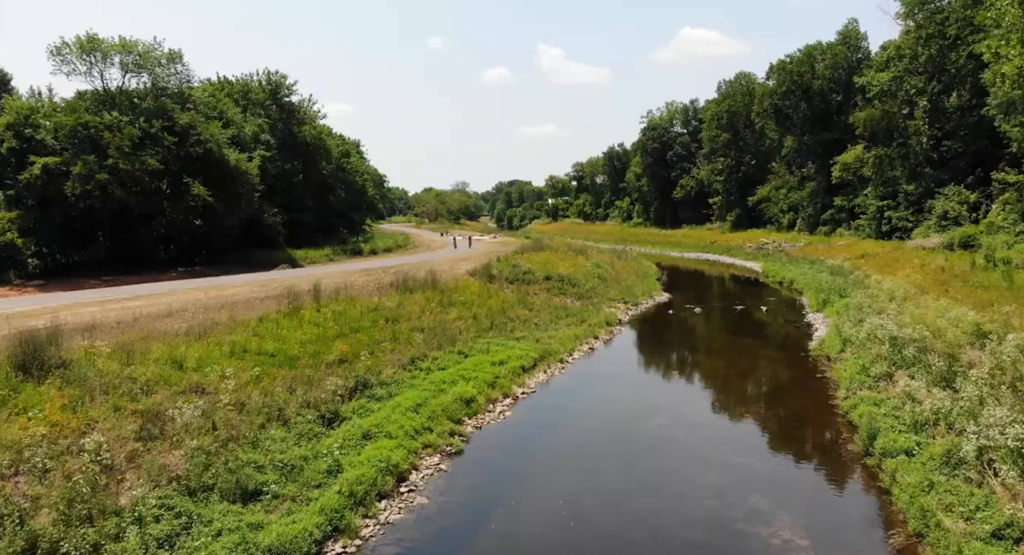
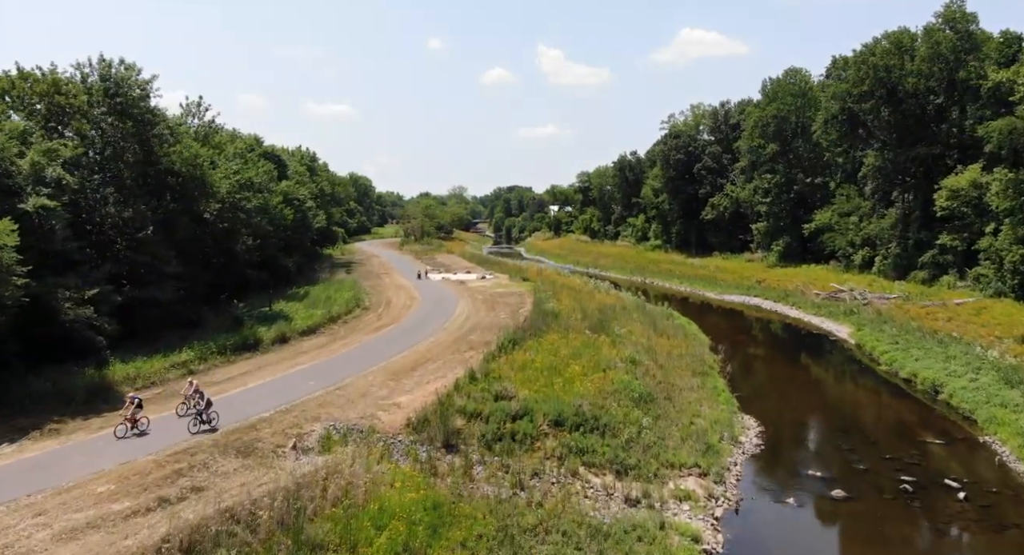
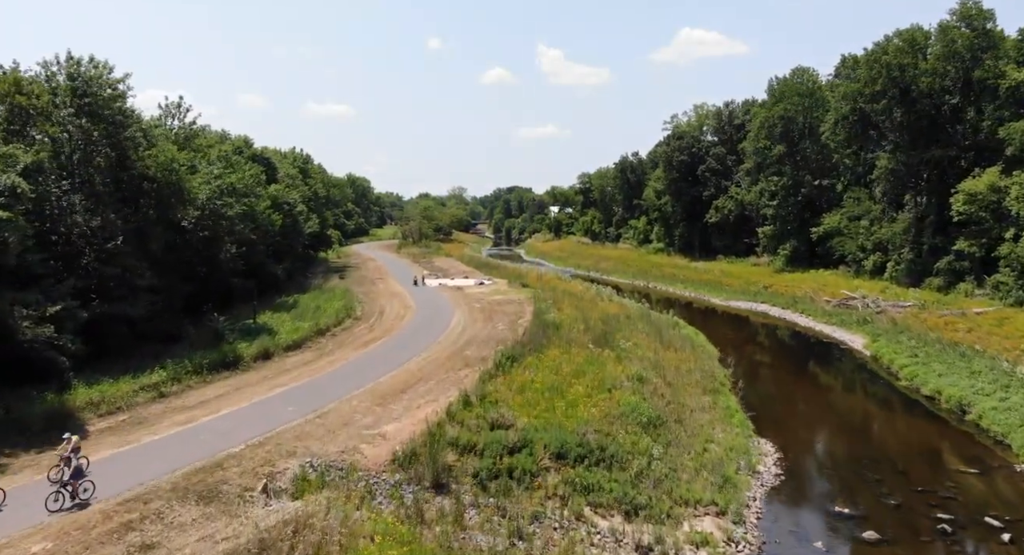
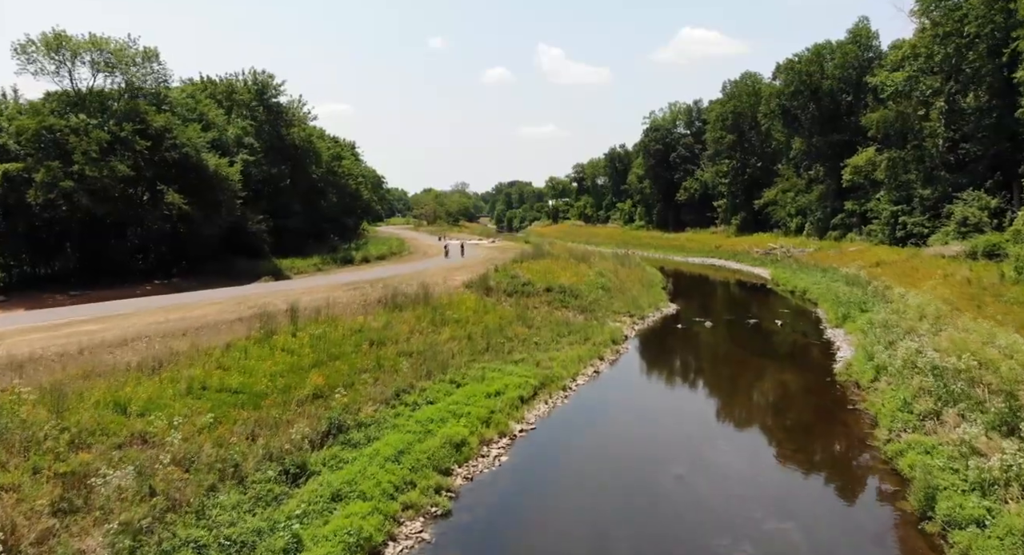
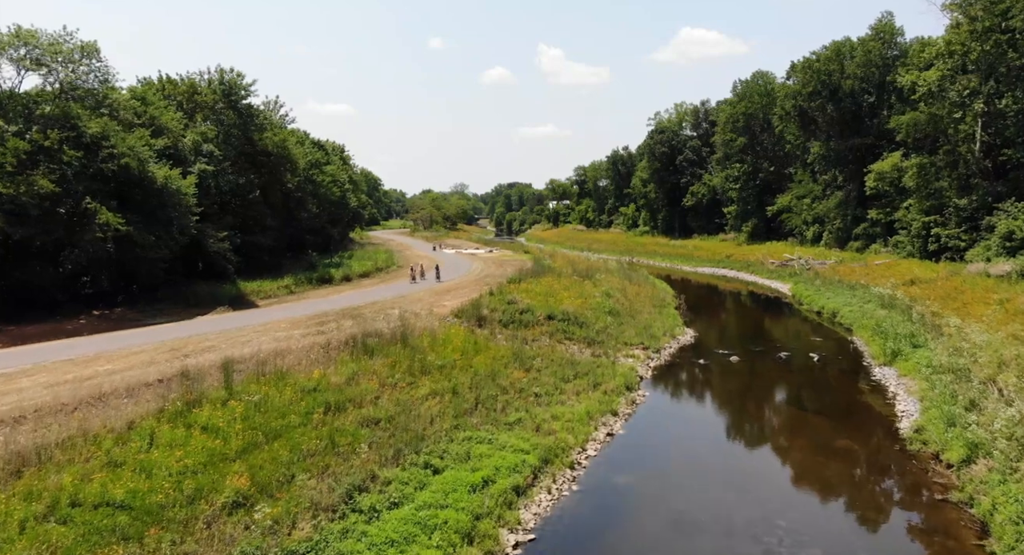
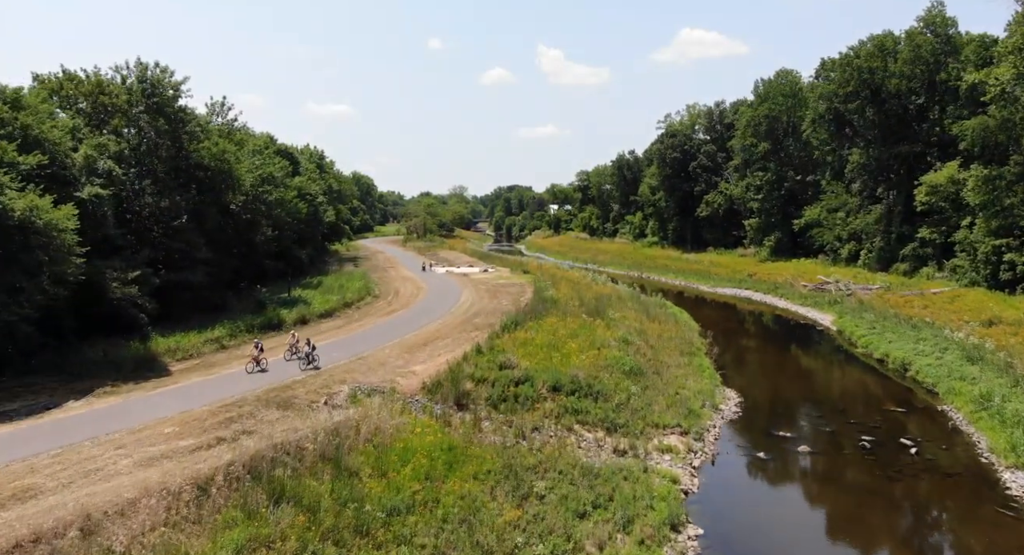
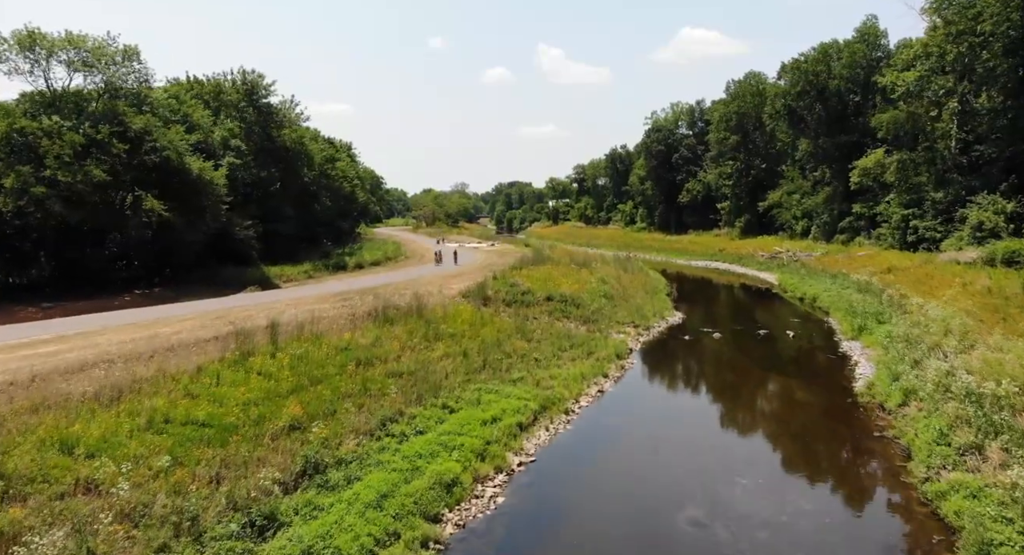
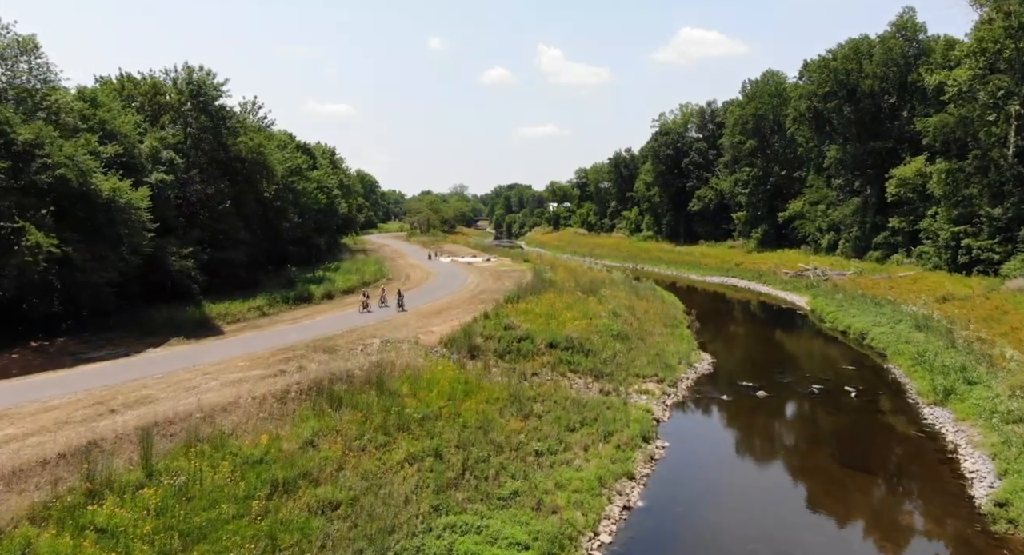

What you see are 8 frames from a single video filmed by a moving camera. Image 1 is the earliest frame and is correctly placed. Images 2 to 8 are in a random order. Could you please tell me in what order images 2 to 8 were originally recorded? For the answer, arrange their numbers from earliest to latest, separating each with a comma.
4, 7, 5, 8, 6, 2, 3
